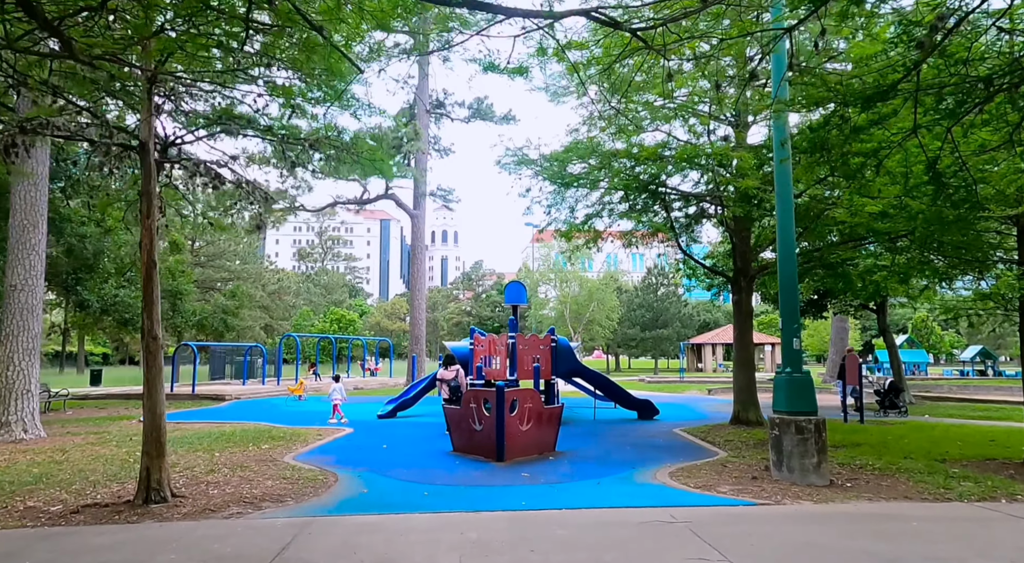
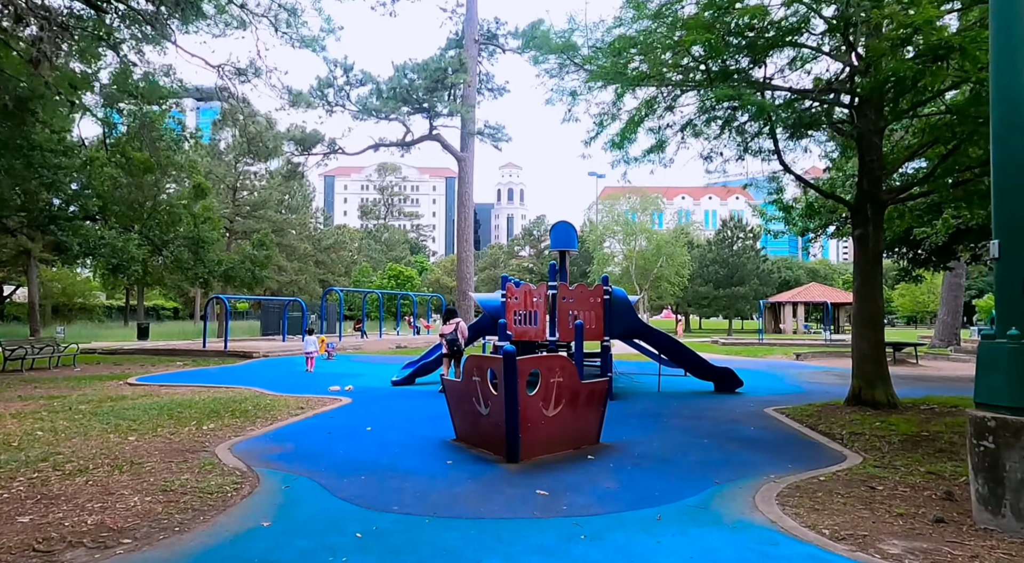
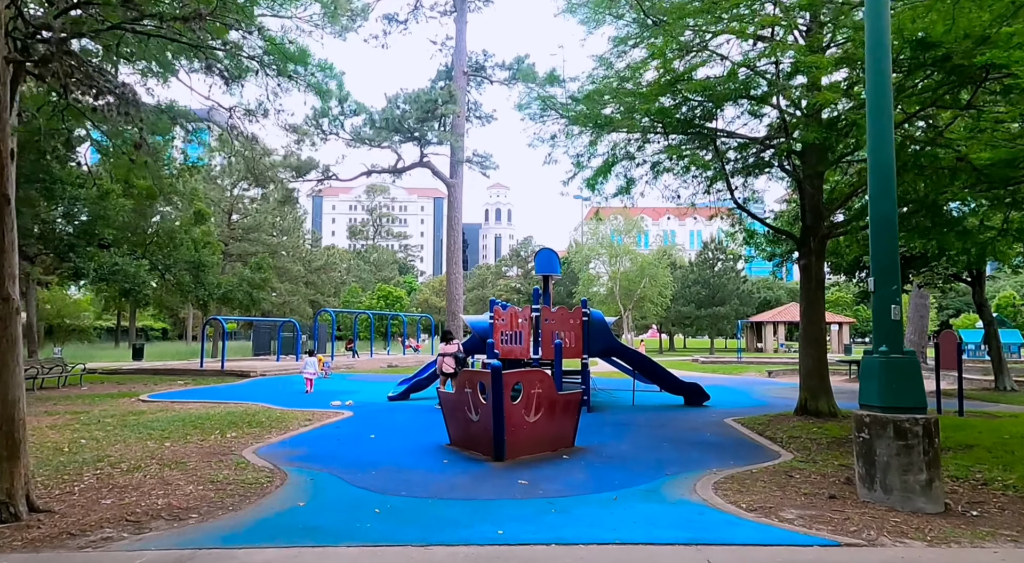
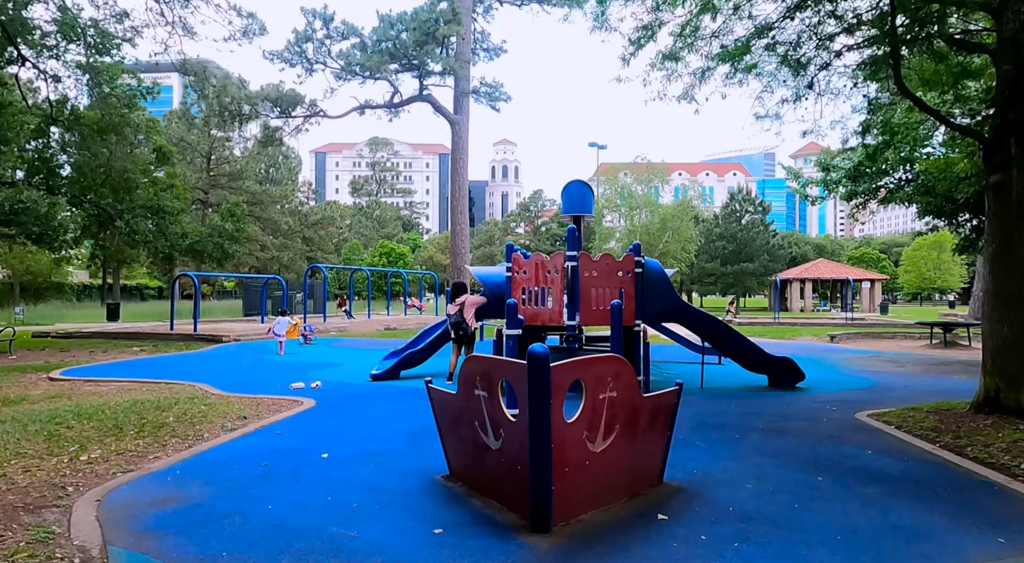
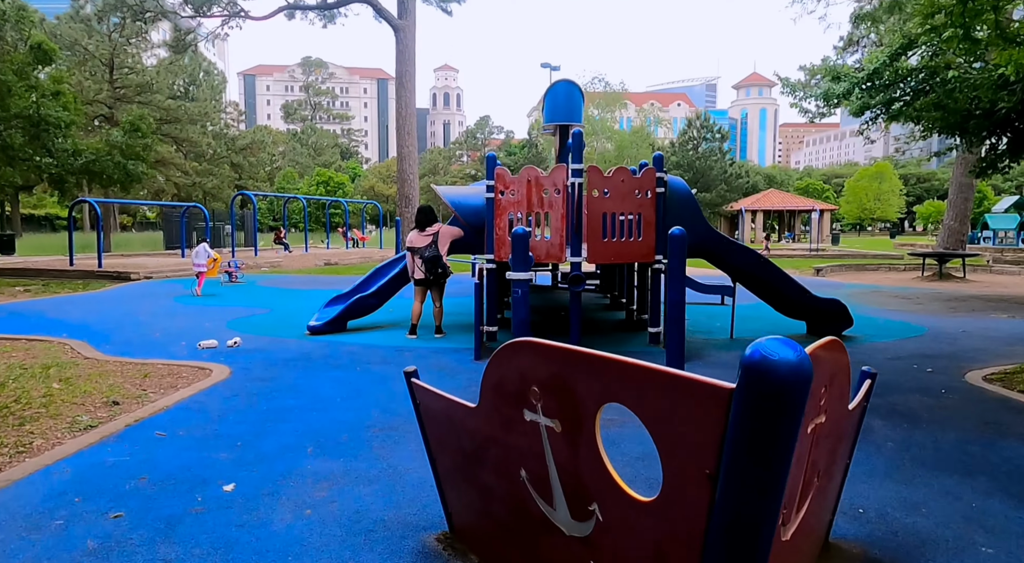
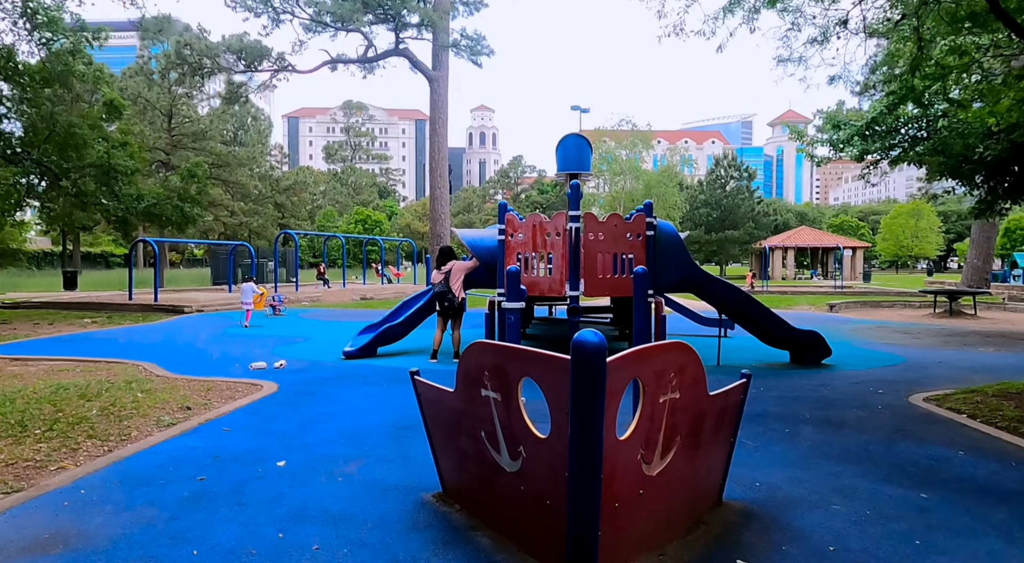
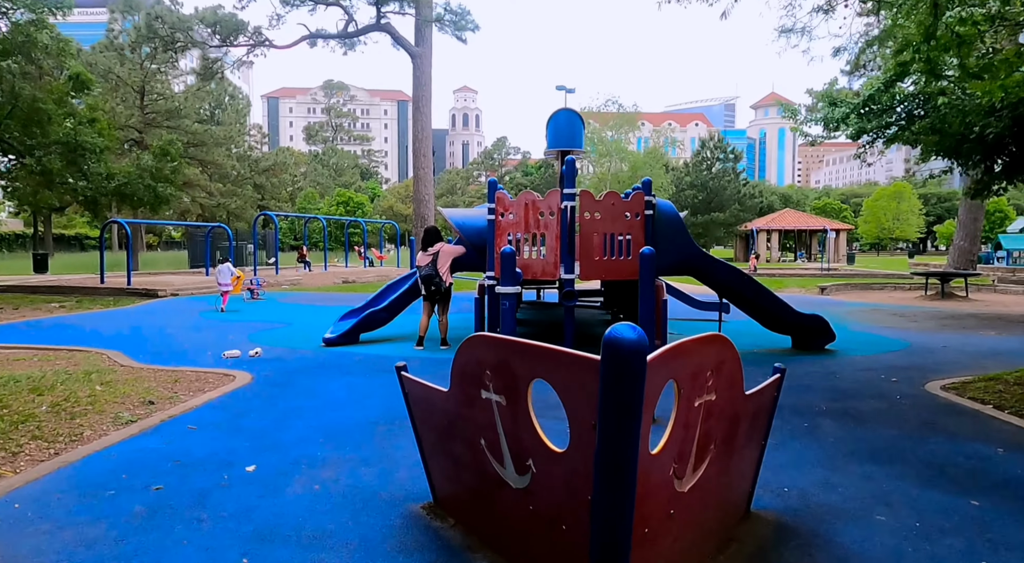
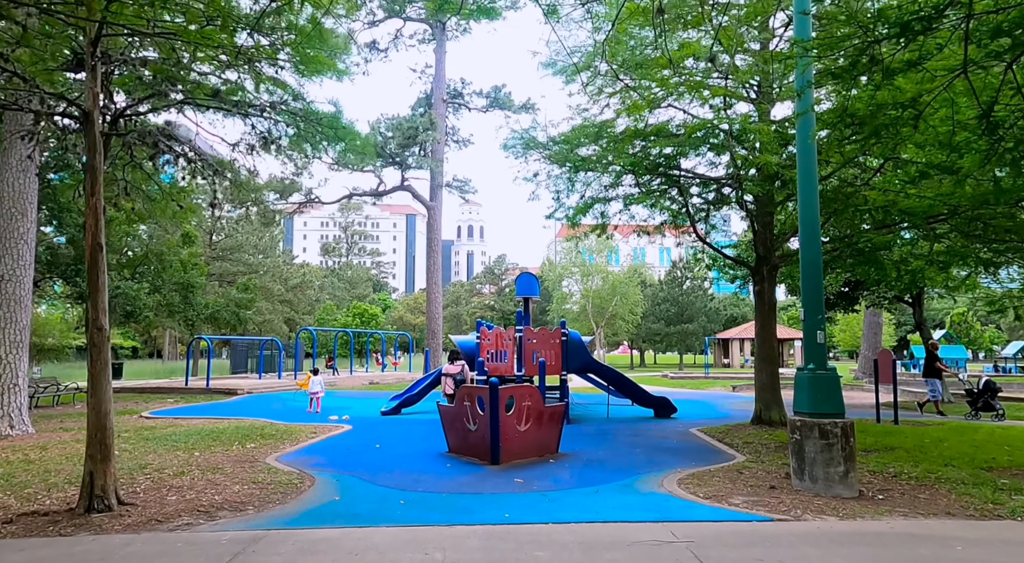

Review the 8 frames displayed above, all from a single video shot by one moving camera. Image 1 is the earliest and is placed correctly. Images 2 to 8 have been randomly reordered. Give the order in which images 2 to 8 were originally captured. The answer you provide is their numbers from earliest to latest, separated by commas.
8, 3, 2, 4, 6, 7, 5
